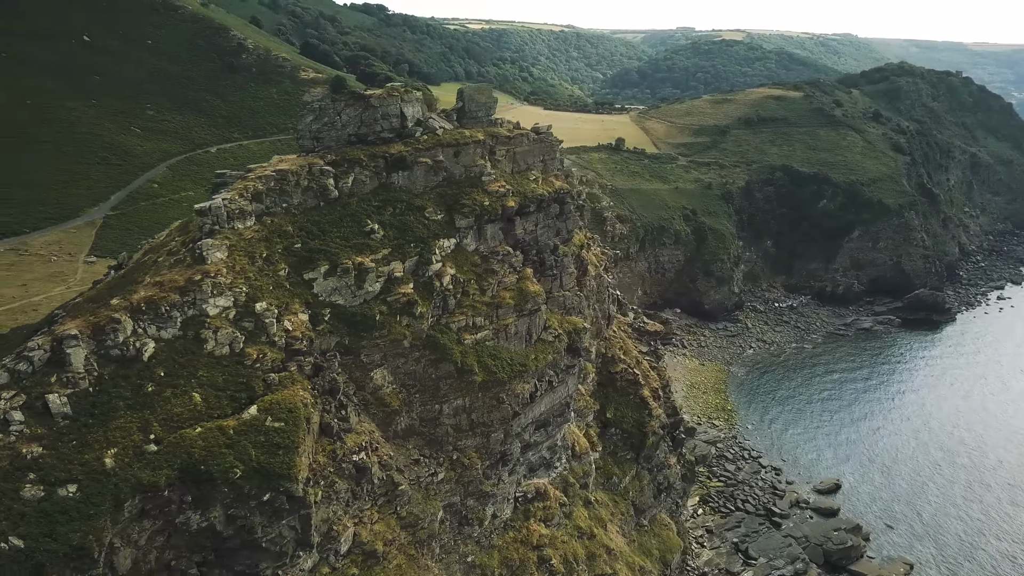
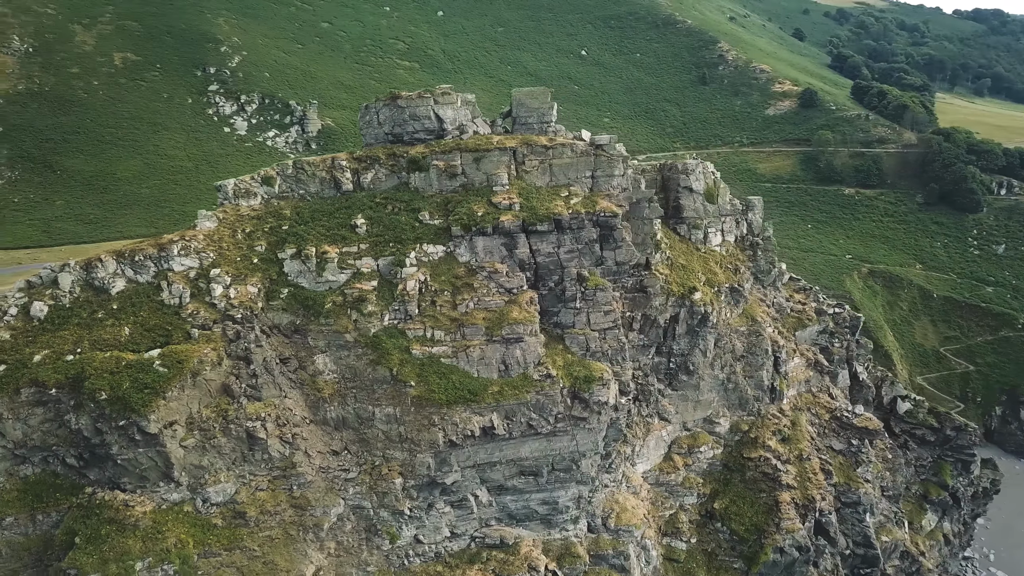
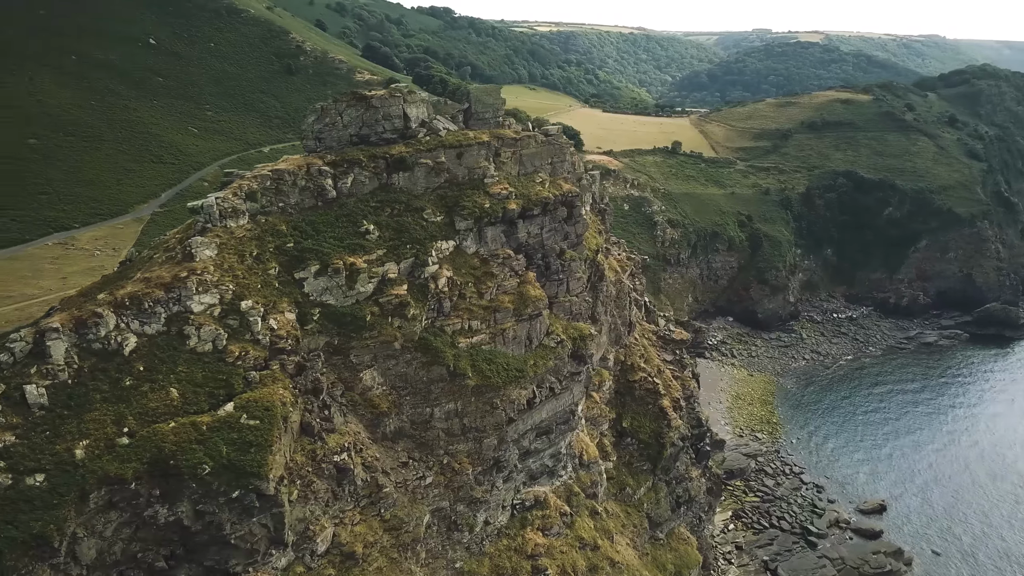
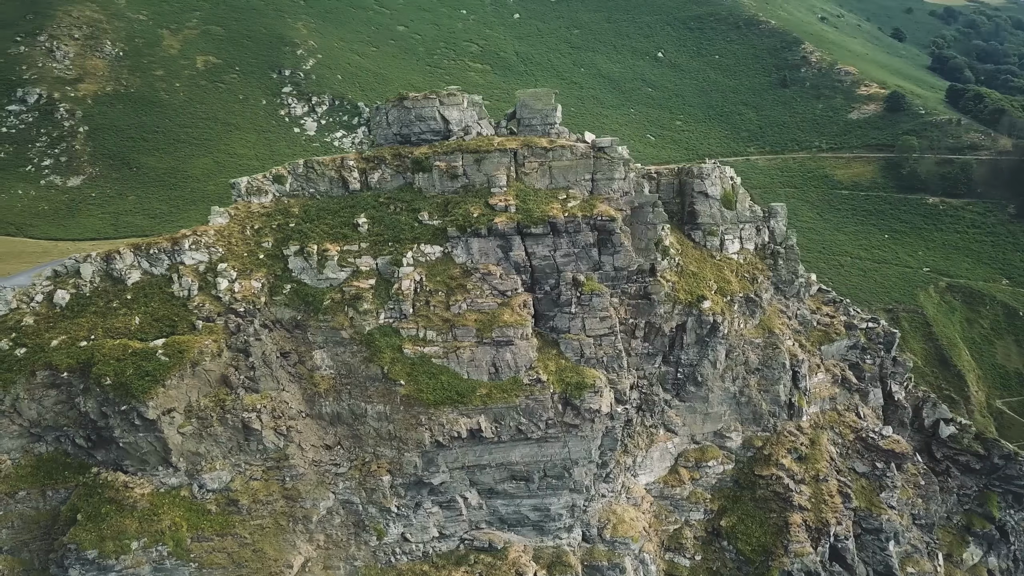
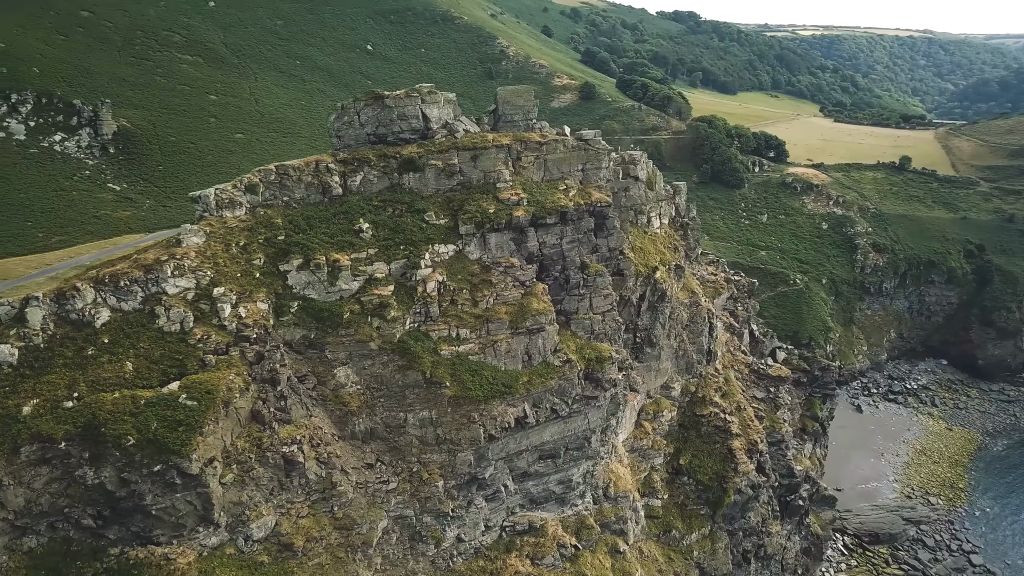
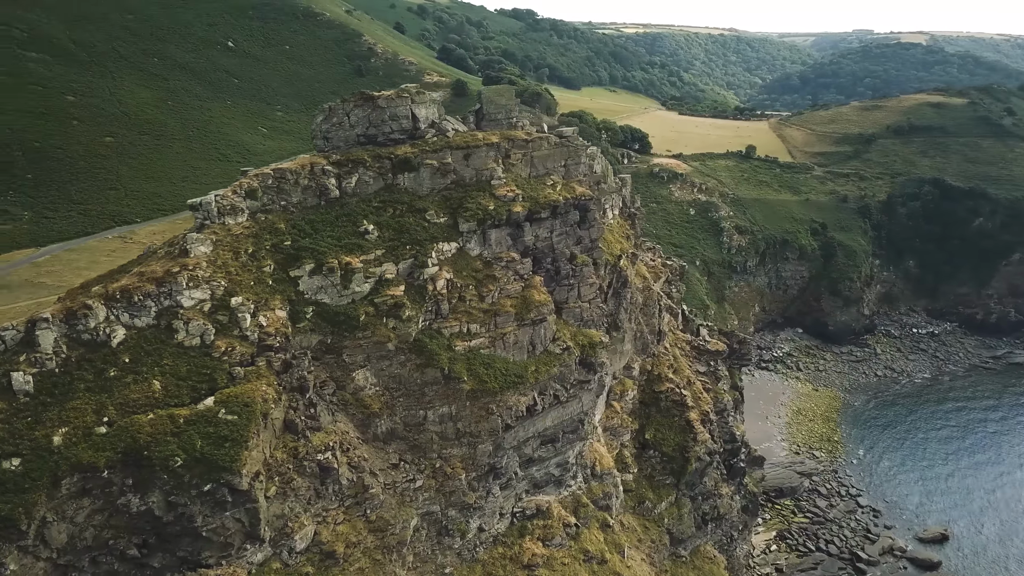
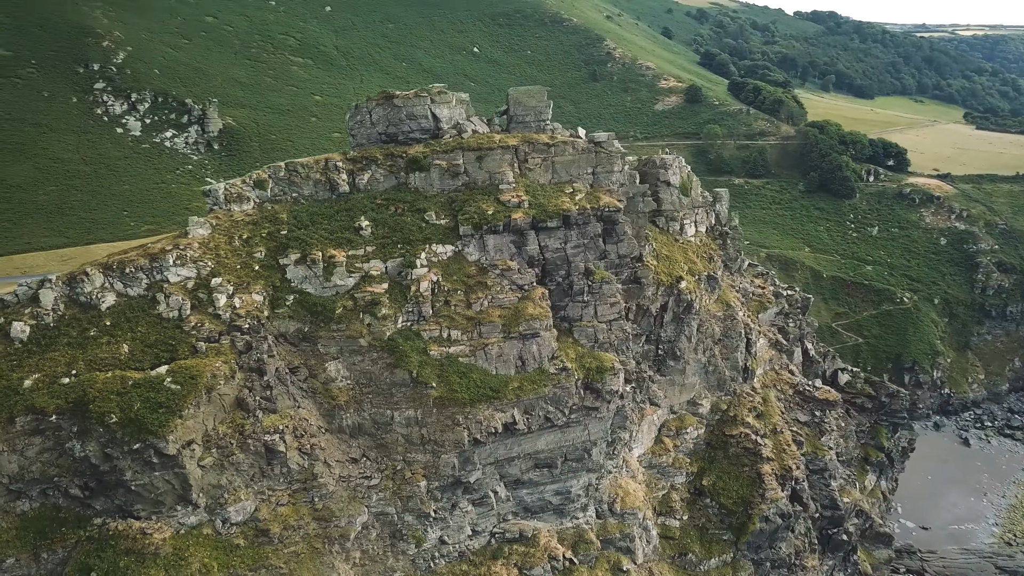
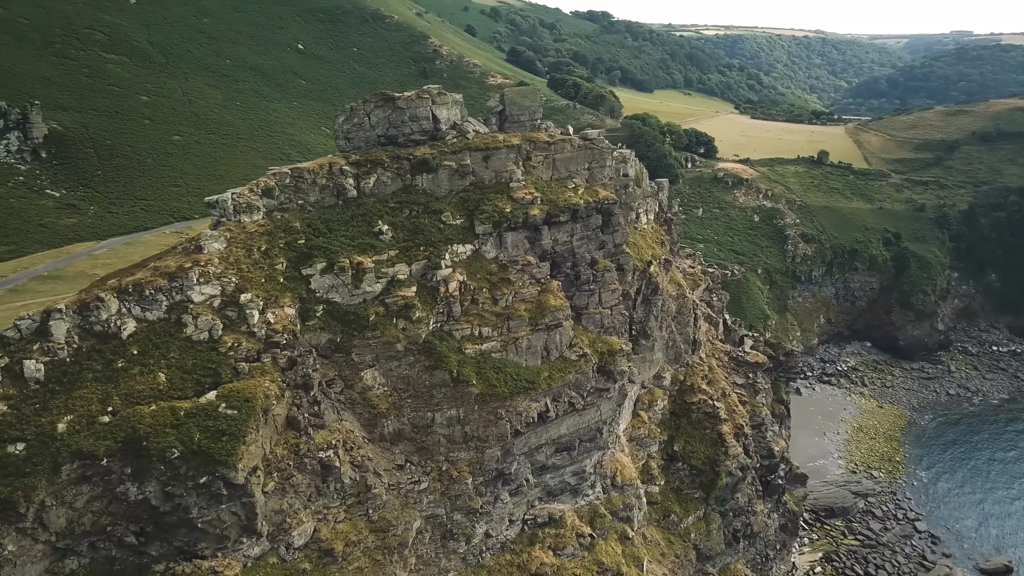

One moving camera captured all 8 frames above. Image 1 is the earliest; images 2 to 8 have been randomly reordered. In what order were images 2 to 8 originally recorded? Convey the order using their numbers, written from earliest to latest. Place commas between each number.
3, 6, 8, 5, 7, 2, 4
